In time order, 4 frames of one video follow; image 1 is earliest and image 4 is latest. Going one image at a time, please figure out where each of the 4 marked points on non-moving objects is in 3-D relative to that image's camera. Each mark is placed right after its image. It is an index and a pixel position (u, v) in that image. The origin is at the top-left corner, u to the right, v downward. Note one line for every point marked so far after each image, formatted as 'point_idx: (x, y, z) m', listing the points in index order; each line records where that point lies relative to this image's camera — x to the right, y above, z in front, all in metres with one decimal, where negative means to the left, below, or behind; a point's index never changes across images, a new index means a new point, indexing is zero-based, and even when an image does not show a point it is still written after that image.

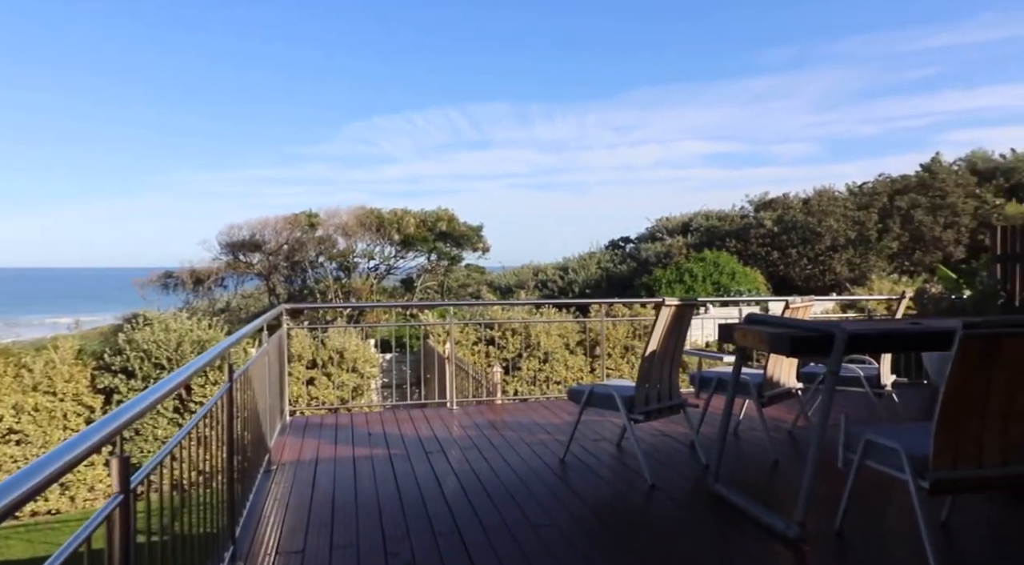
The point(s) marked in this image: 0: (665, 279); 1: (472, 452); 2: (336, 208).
0: (+2.8, 0.0, +13.8) m
1: (-0.2, -1.0, +4.3) m
2: (-4.2, +1.8, +17.4) m
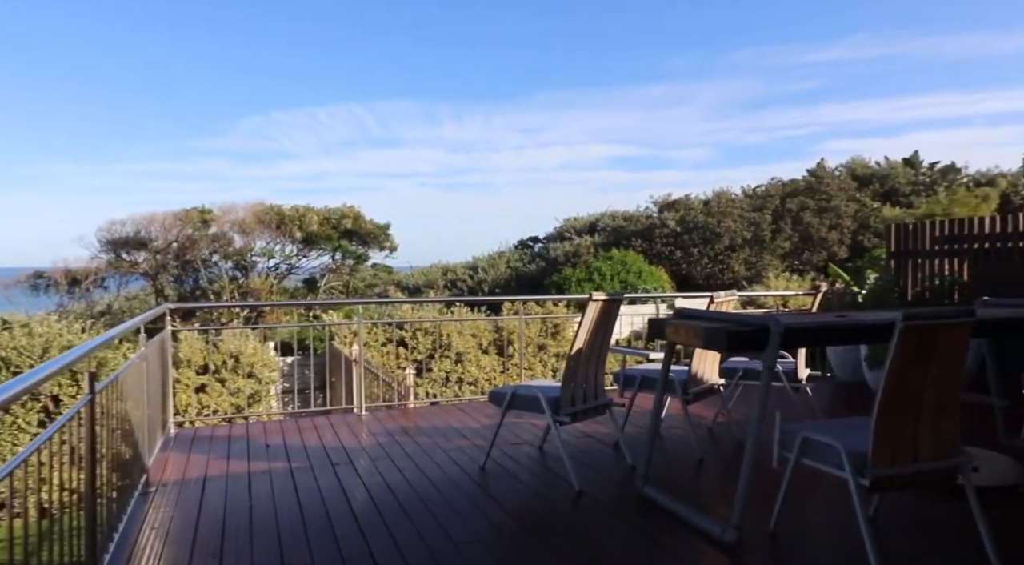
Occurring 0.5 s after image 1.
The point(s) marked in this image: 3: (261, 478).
0: (+1.2, +0.1, +13.7) m
1: (-0.7, -1.0, +4.0) m
2: (-6.3, +1.8, +16.5) m
3: (-1.3, -1.0, +3.7) m
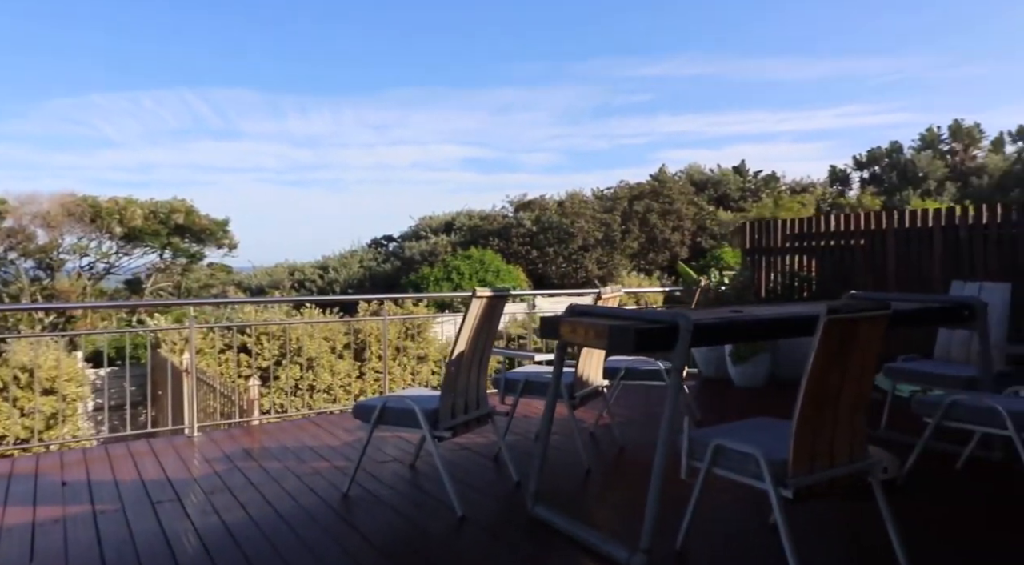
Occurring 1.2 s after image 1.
0: (-1.4, +0.1, +13.2) m
1: (-1.3, -0.9, +3.3) m
2: (-9.2, +1.8, +14.5) m
3: (-1.8, -1.0, +2.9) m
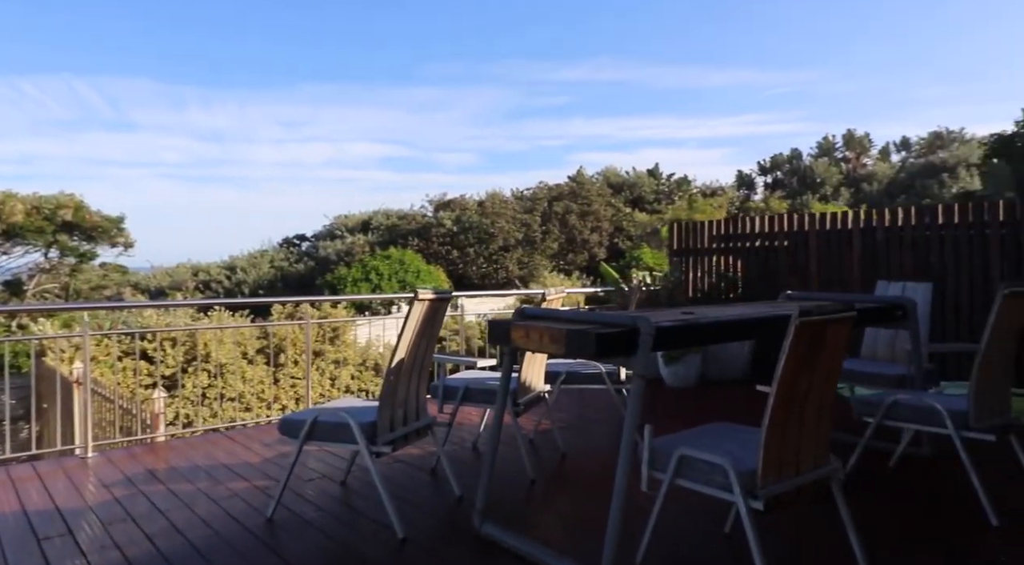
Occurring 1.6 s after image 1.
0: (-2.7, +0.1, +12.8) m
1: (-1.5, -0.9, +2.9) m
2: (-10.6, +1.8, +13.2) m
3: (-2.0, -1.0, +2.5) m
